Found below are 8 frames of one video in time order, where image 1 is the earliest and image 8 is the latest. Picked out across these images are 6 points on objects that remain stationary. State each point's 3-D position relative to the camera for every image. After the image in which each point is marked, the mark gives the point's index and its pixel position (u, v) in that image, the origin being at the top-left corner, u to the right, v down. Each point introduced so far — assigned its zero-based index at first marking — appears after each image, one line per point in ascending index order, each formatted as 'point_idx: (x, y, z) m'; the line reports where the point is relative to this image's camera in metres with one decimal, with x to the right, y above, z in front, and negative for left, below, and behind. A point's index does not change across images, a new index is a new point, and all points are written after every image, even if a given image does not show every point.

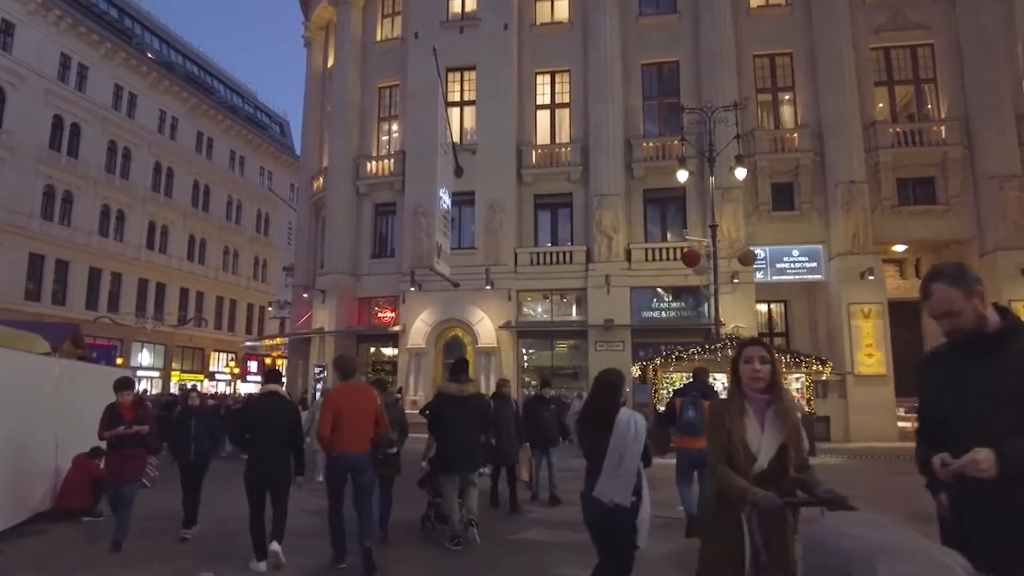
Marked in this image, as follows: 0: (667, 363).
0: (+4.2, -2.0, +19.1) m
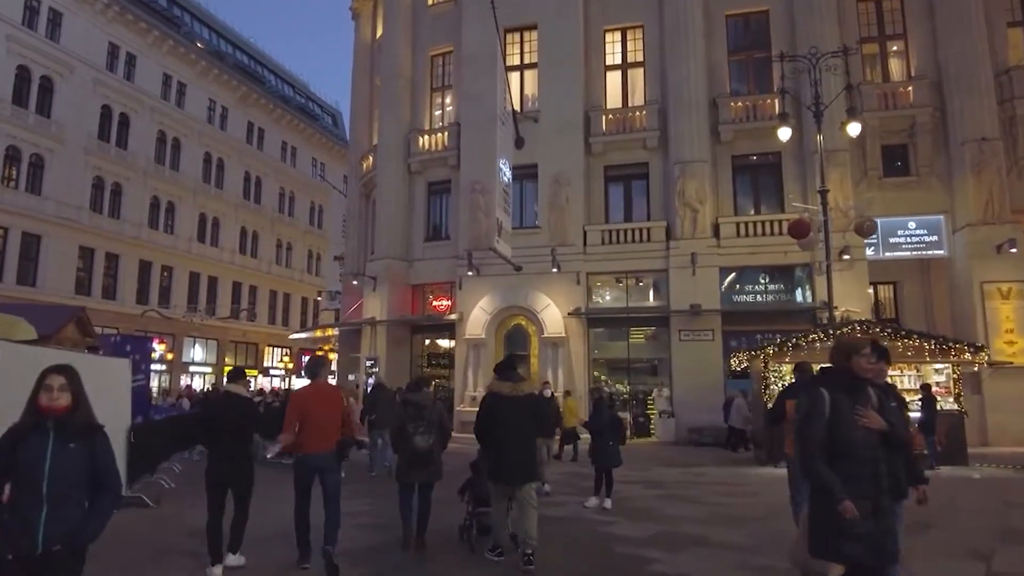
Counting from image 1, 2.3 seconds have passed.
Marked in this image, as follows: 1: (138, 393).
0: (+6.0, -1.4, +15.9) m
1: (-8.6, -2.4, +16.6) m
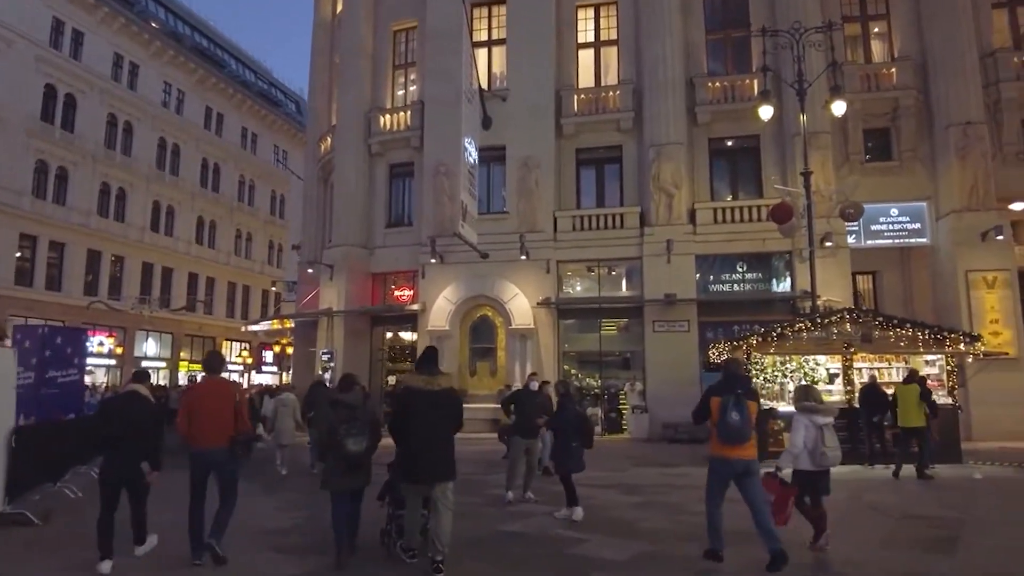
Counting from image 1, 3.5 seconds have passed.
0: (+5.2, -1.1, +14.8) m
1: (-9.3, -2.1, +14.9) m
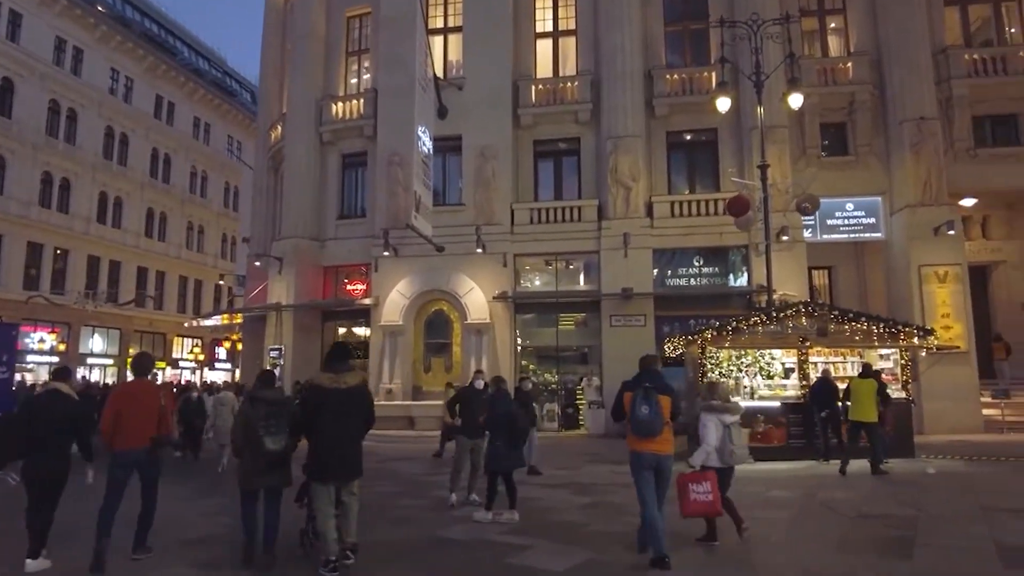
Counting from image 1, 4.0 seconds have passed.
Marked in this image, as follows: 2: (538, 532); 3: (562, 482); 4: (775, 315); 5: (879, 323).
0: (+4.2, -1.0, +14.5) m
1: (-10.3, -2.0, +13.9) m
2: (+0.3, -2.6, +7.7) m
3: (+0.8, -3.1, +11.5) m
4: (+5.3, -0.5, +14.4) m
5: (+7.3, -0.7, +14.3) m
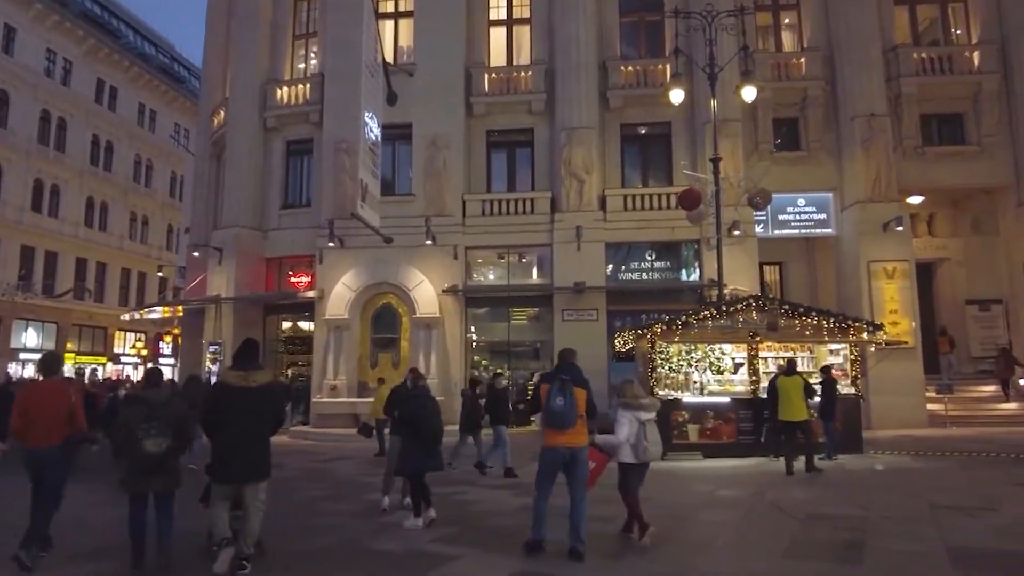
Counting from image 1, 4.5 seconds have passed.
0: (+3.2, -0.9, +14.2) m
1: (-11.3, -1.7, +12.8) m
2: (-0.4, -2.5, +7.2) m
3: (-0.1, -3.0, +11.0) m
4: (+4.2, -0.4, +14.2) m
5: (+6.3, -0.6, +14.2) m
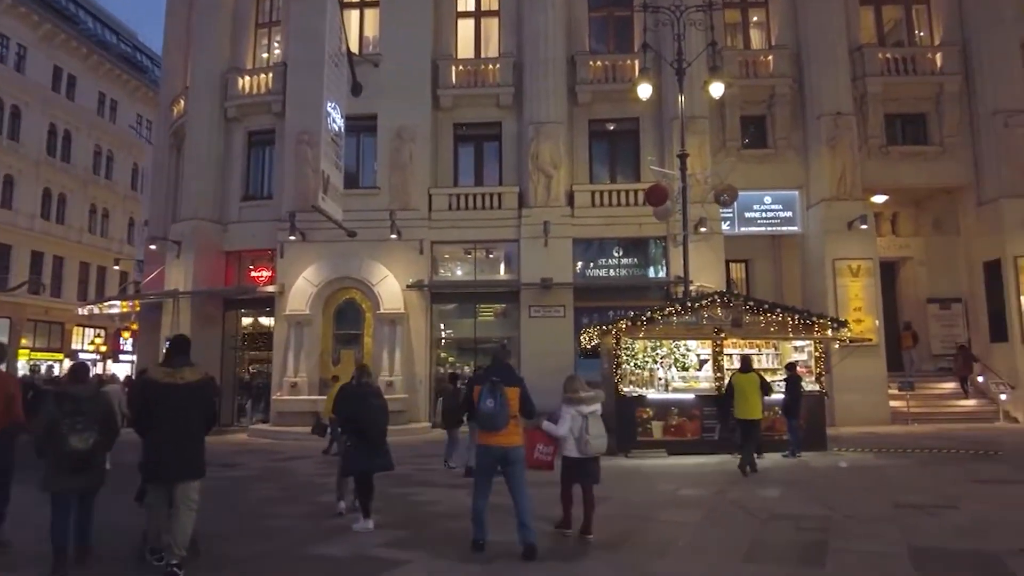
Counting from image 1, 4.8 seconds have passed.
0: (+2.4, -0.8, +14.0) m
1: (-12.0, -1.6, +12.0) m
2: (-0.9, -2.4, +6.9) m
3: (-0.7, -2.9, +10.7) m
4: (+3.5, -0.3, +14.1) m
5: (+5.6, -0.5, +14.2) m
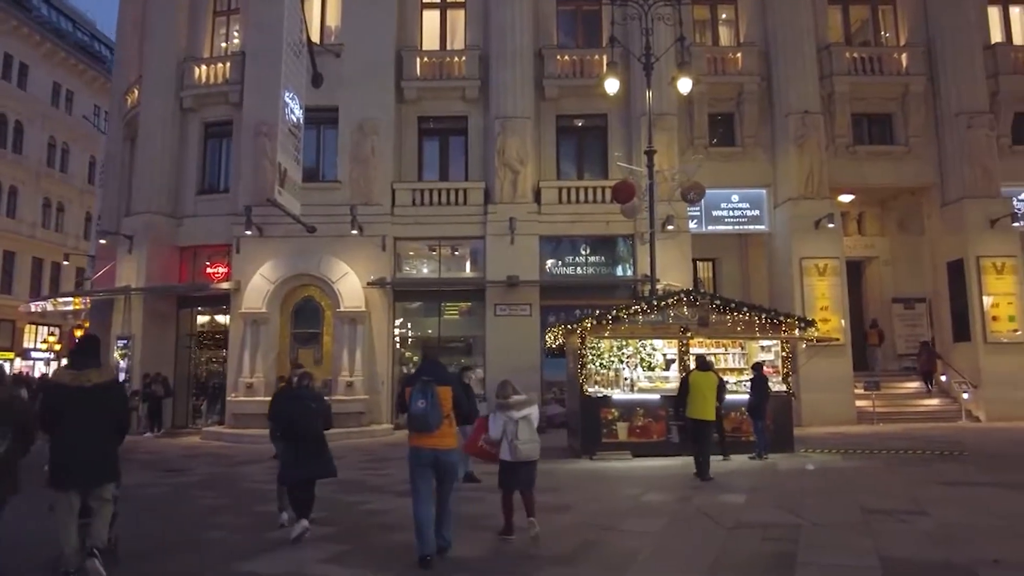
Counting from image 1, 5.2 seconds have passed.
0: (+1.7, -0.7, +13.7) m
1: (-12.6, -1.5, +11.1) m
2: (-1.3, -2.4, +6.4) m
3: (-1.3, -2.8, +10.2) m
4: (+2.8, -0.3, +13.8) m
5: (+4.8, -0.5, +13.9) m
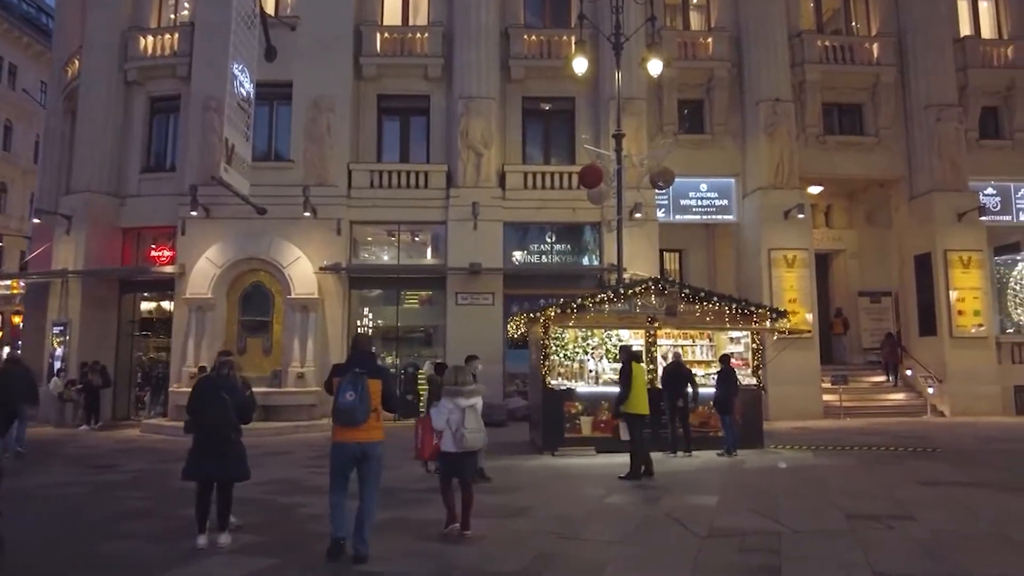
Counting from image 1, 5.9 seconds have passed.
0: (+1.0, -0.5, +13.0) m
1: (-13.2, -1.1, +9.7) m
2: (-1.7, -2.2, +5.6) m
3: (-1.9, -2.6, +9.4) m
4: (+2.0, -0.1, +13.1) m
5: (+4.1, -0.3, +13.4) m
